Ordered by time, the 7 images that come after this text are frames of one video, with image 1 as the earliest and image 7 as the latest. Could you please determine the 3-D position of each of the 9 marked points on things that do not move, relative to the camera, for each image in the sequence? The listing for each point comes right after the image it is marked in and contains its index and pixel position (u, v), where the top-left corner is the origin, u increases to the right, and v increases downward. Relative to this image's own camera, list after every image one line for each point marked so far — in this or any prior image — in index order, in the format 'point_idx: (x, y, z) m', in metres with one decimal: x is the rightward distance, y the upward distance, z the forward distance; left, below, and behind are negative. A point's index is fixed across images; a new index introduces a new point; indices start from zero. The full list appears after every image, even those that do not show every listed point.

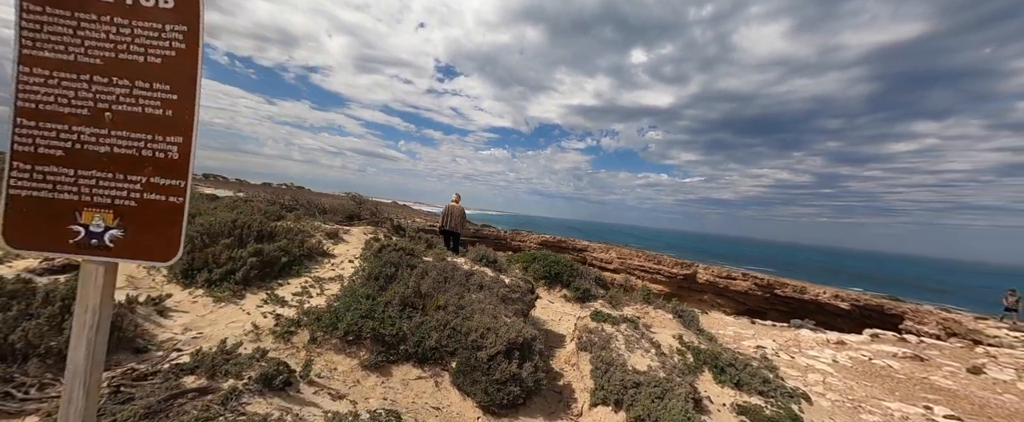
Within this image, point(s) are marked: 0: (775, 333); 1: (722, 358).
0: (+10.0, -4.8, +12.1) m
1: (+3.9, -2.7, +5.8) m
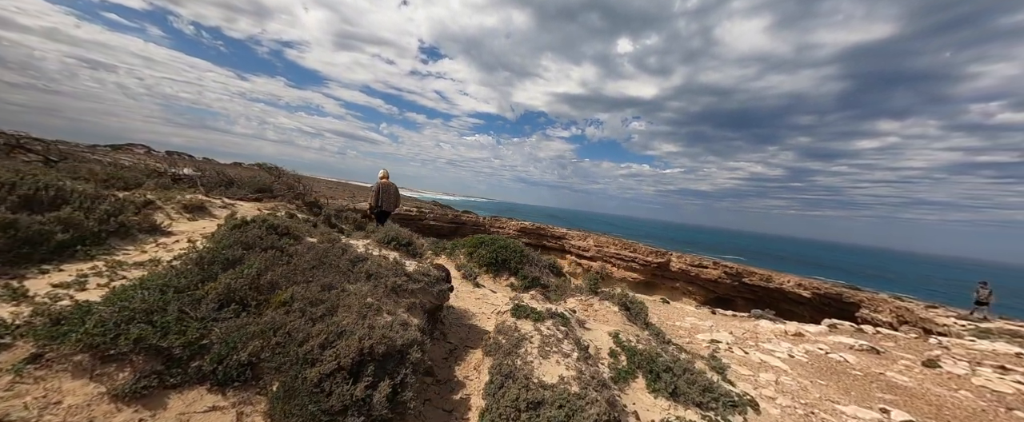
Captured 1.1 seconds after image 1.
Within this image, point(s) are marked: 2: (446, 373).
0: (+8.1, -4.3, +11.6) m
1: (+2.3, -2.3, +4.9) m
2: (-0.9, -2.3, +4.4) m
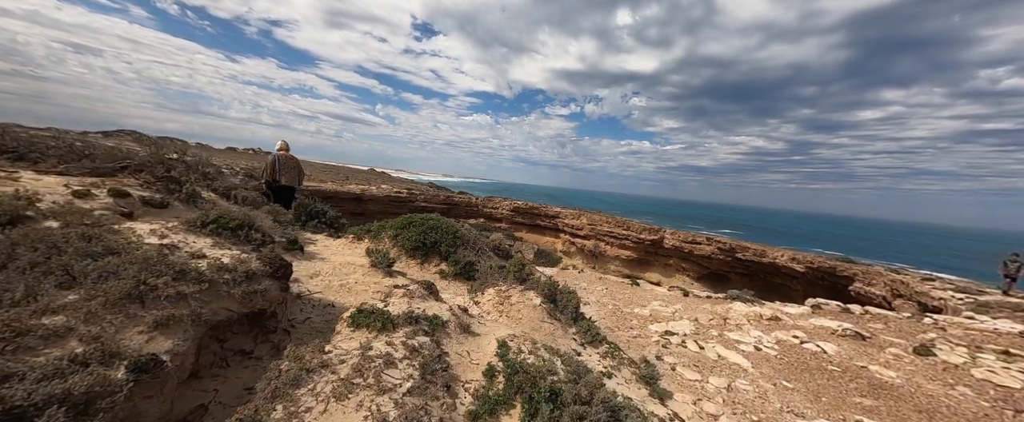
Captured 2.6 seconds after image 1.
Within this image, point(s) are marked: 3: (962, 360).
0: (+6.2, -3.3, +10.4) m
1: (+0.4, -1.9, +3.6) m
2: (-2.8, -2.0, +3.0) m
3: (+10.8, -3.6, +7.6) m
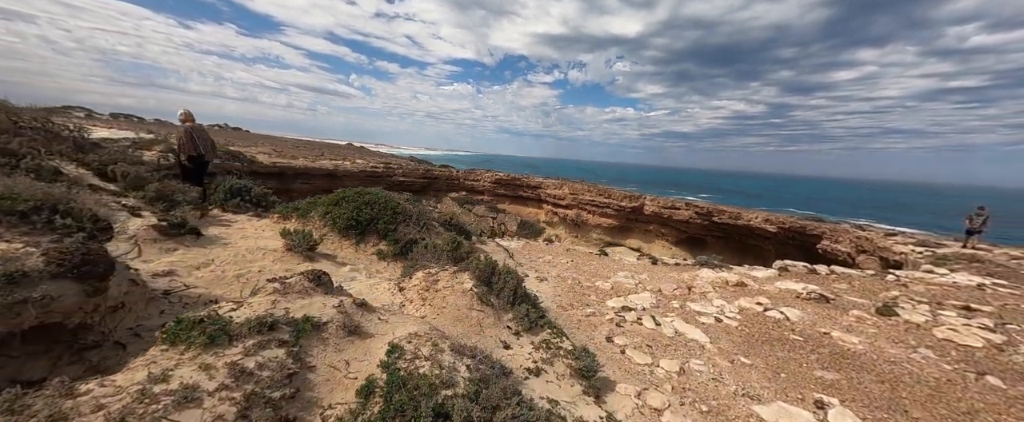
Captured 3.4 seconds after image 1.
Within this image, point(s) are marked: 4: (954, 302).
0: (+4.9, -2.1, +9.9) m
1: (-0.6, -1.6, +2.8) m
2: (-3.8, -1.8, +2.1) m
3: (+9.6, -2.5, +7.4) m
4: (+12.0, -2.5, +8.6) m
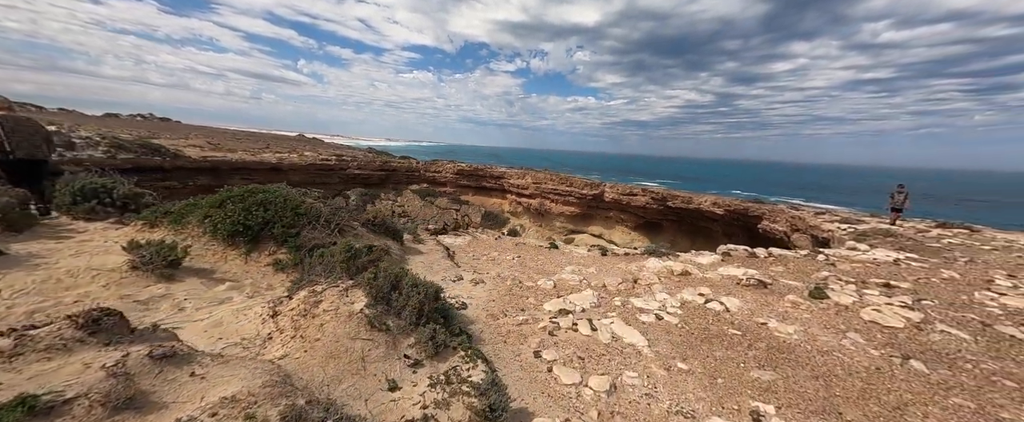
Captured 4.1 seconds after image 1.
0: (+3.1, -1.8, +9.5) m
1: (-1.6, -1.7, +1.8) m
2: (-4.7, -2.1, +0.8) m
3: (+8.1, -2.1, +7.5) m
4: (+10.4, -2.0, +9.0) m
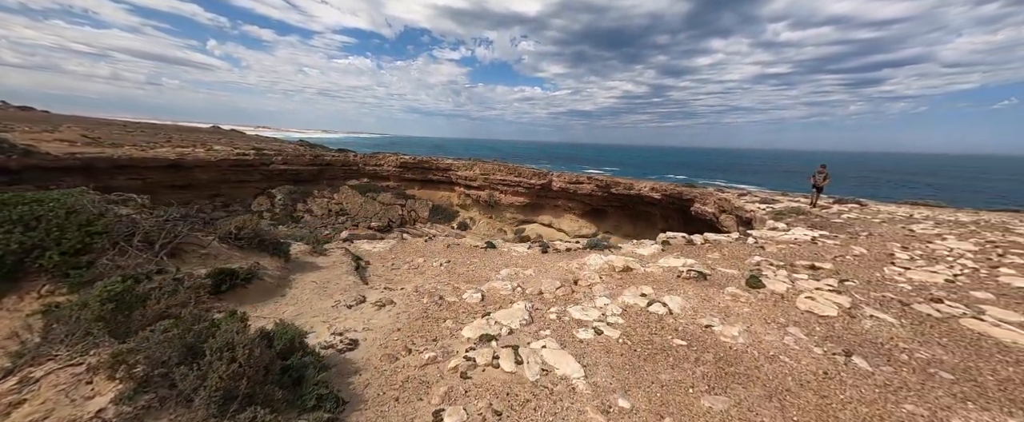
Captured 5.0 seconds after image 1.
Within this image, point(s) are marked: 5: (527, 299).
0: (+1.1, -1.7, +8.6) m
1: (-2.4, -2.0, +0.2) m
2: (-5.2, -2.5, -1.2) m
3: (+6.4, -1.8, +7.3) m
4: (+8.4, -1.5, +9.1) m
5: (+0.3, -1.8, +6.7) m
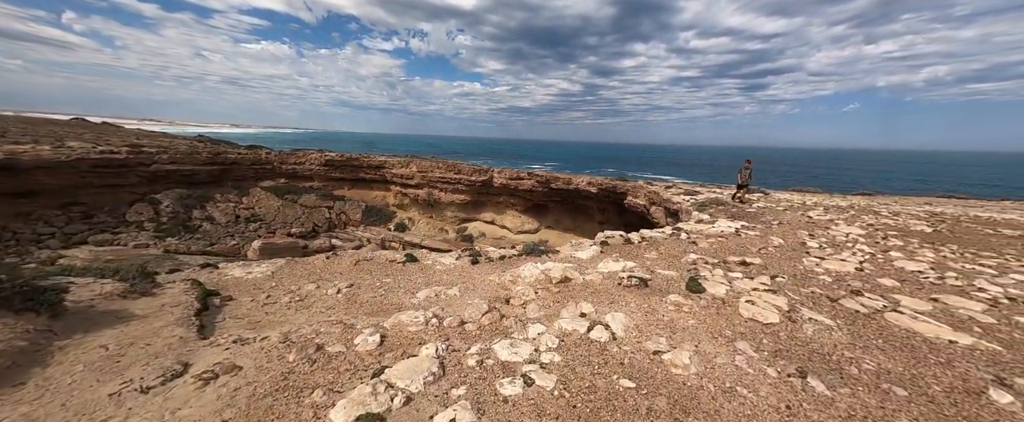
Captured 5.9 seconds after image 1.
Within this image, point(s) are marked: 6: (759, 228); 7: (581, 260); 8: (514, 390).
0: (-0.7, -1.8, +7.2) m
1: (-2.7, -2.3, -1.6) m
2: (-5.2, -3.0, -3.6) m
3: (+4.7, -1.7, +6.9) m
4: (+6.3, -1.3, +9.0) m
5: (-1.2, -2.0, +5.2) m
6: (+10.2, -0.7, +13.2) m
7: (+2.0, -1.4, +8.9) m
8: (0.0, -2.2, +4.0) m
